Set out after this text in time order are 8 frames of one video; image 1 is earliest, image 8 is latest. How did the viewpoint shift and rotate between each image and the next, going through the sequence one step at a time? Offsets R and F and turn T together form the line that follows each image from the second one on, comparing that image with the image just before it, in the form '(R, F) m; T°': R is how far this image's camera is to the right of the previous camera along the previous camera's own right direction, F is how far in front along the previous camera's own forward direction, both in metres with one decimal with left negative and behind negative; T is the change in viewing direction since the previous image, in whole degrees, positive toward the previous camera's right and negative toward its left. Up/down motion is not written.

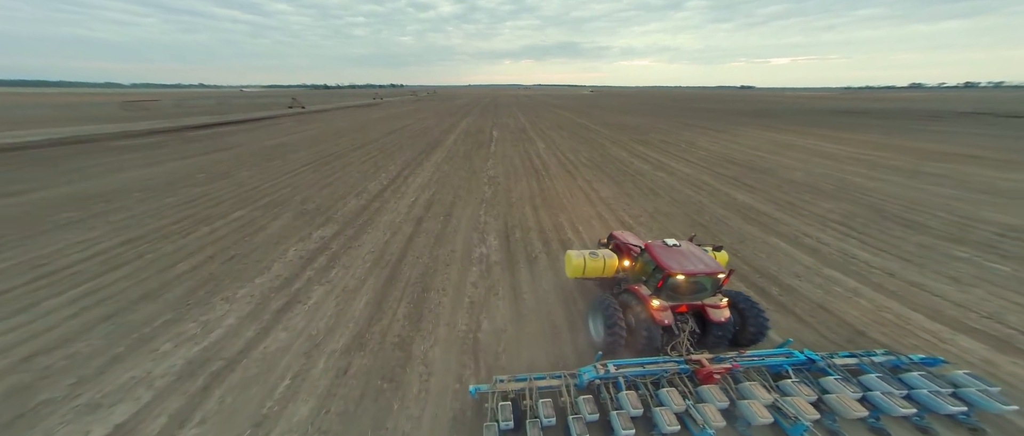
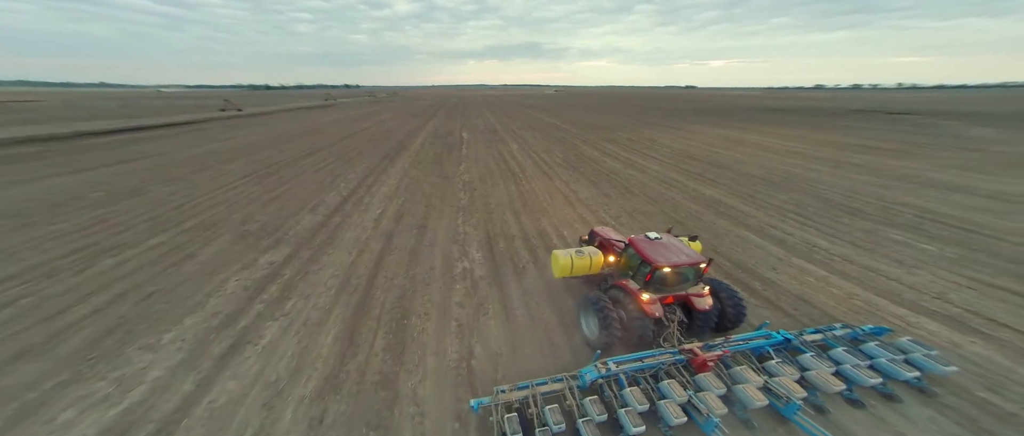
(-0.3, +0.2) m; +5°
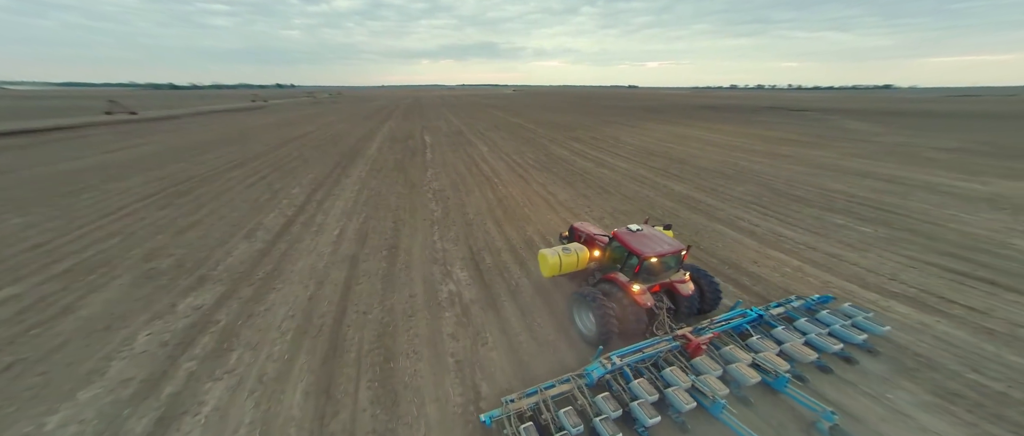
(-0.9, +0.7) m; +9°
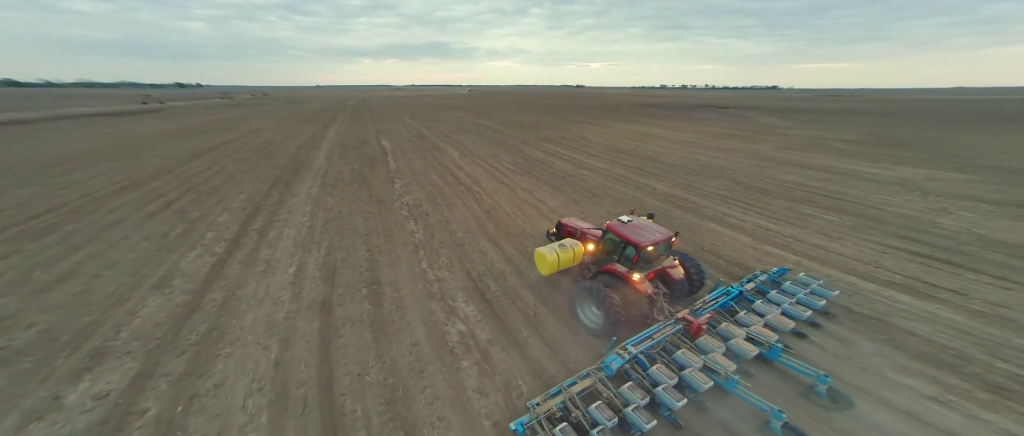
(-1.3, +1.1) m; +10°
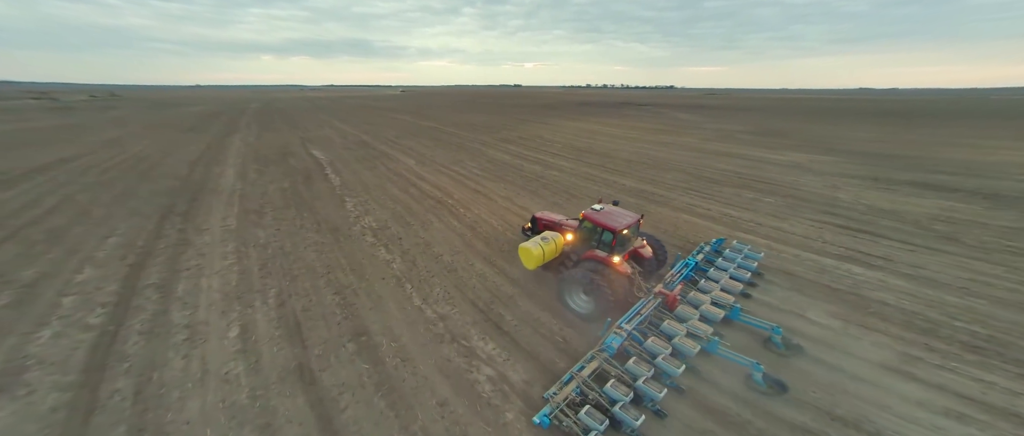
(-1.5, +0.9) m; +13°
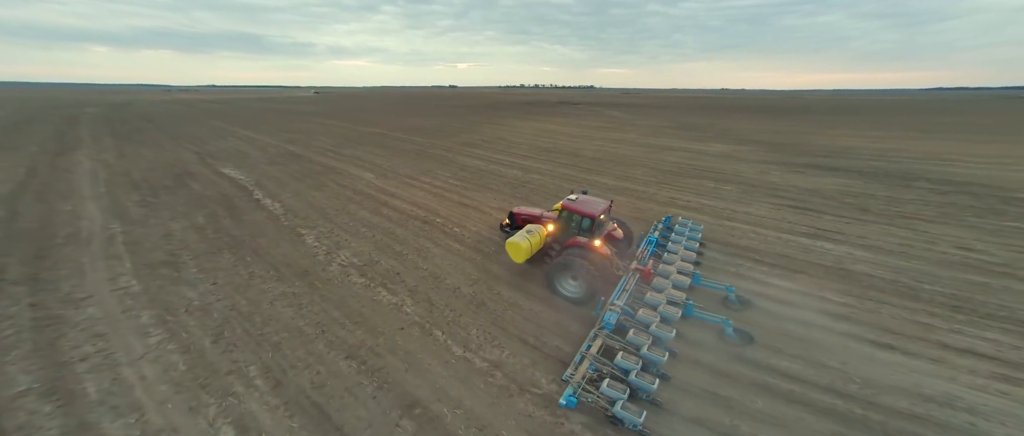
(-2.0, +1.0) m; +14°
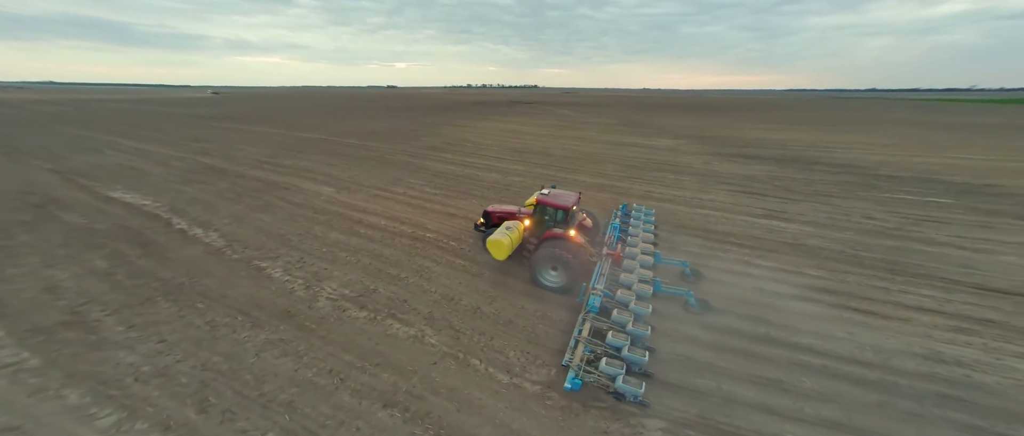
(-1.5, +0.5) m; +11°
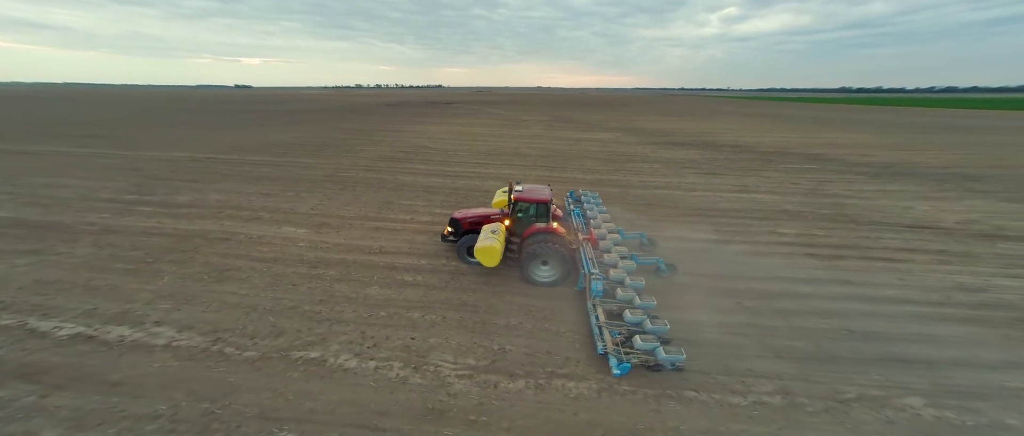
(-3.9, +1.6) m; +20°
